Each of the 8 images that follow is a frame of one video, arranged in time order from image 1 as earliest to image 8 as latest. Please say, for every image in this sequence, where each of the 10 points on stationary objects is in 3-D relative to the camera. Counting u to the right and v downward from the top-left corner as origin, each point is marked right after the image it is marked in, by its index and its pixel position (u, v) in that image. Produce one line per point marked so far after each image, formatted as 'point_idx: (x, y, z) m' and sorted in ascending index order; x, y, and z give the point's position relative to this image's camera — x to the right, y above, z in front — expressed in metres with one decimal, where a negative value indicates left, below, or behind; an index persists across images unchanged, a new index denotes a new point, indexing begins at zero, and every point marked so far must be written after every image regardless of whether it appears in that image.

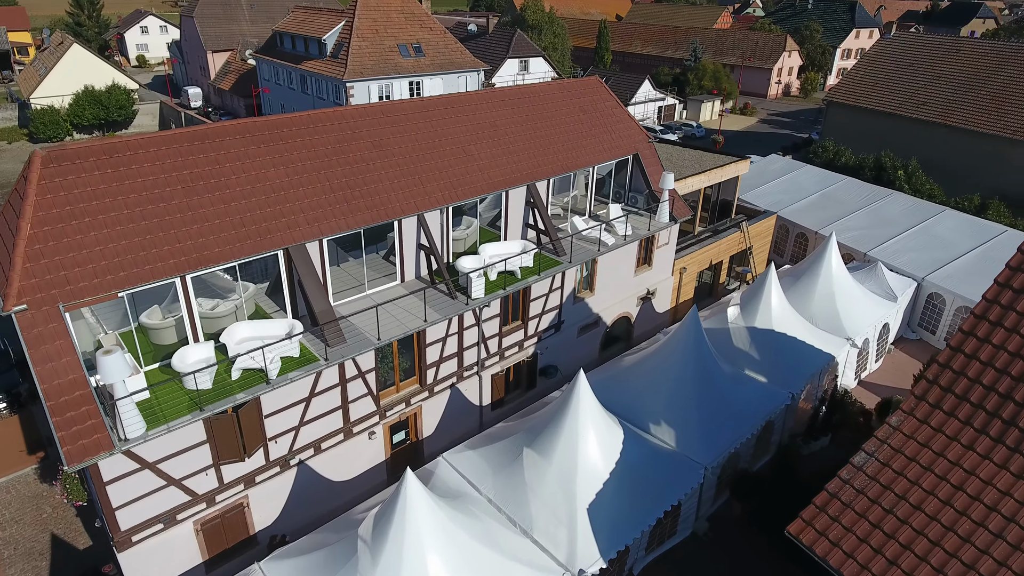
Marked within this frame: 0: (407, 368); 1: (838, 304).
0: (-2.2, -1.6, +13.3) m
1: (+9.2, -0.4, +18.3) m
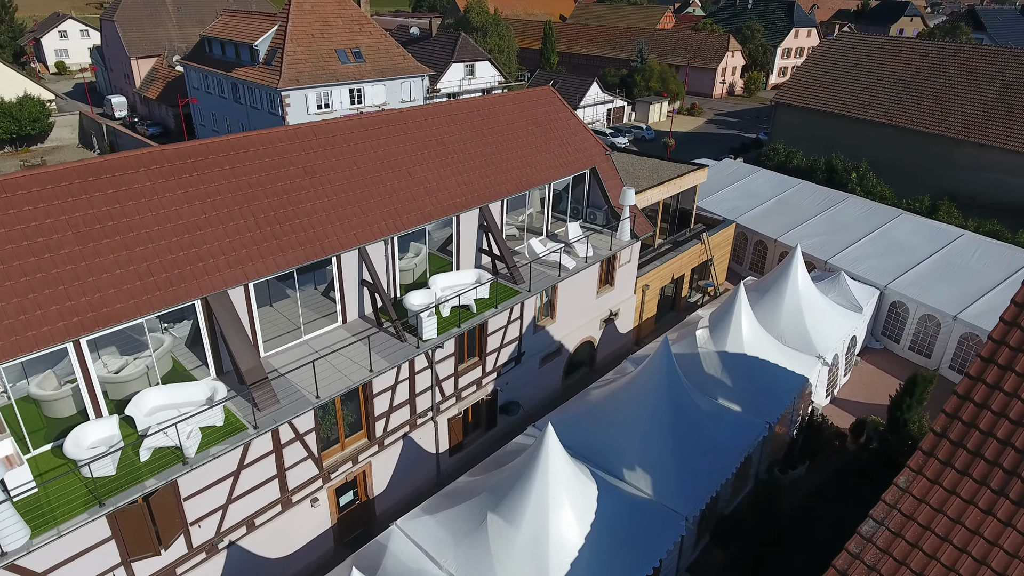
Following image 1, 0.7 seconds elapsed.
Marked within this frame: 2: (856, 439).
0: (-2.9, -2.5, +11.9) m
1: (+8.0, -0.9, +17.6) m
2: (+8.7, -3.9, +16.4) m
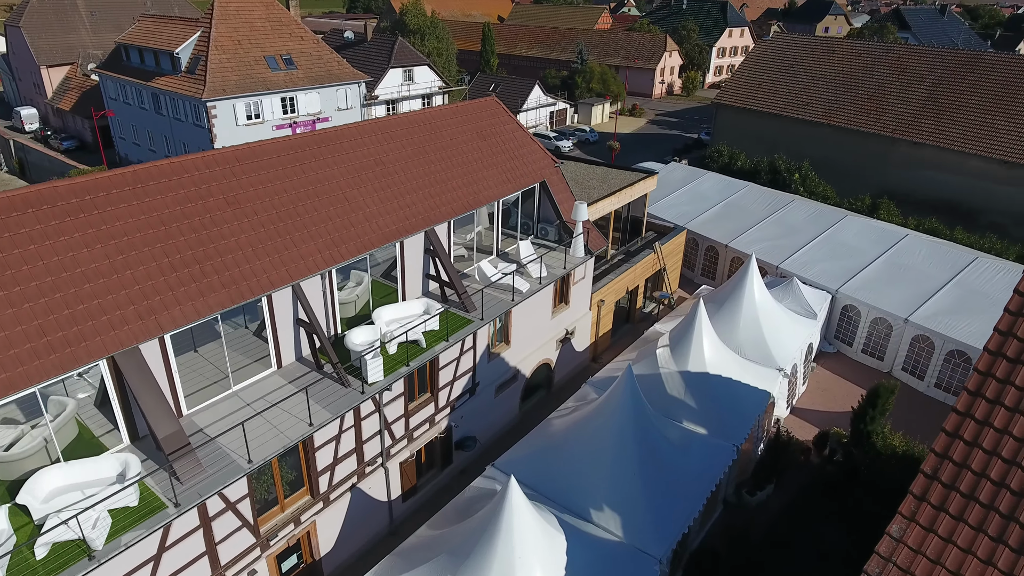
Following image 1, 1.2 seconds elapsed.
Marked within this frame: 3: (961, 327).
0: (-3.6, -3.2, +10.7) m
1: (+6.8, -1.1, +17.3) m
2: (+7.7, -4.1, +16.1) m
3: (+12.6, -1.1, +18.2) m
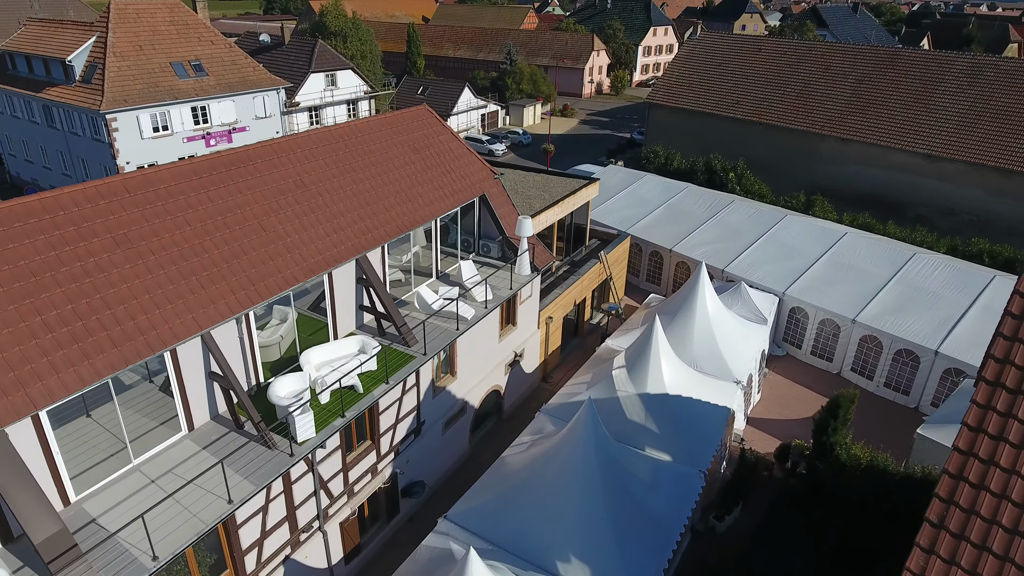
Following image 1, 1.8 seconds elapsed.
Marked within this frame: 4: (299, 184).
0: (-4.2, -3.9, +9.1) m
1: (+5.3, -1.4, +16.7) m
2: (+6.5, -4.3, +15.6) m
3: (+11.1, -1.1, +18.2) m
4: (-4.0, +2.0, +12.1) m
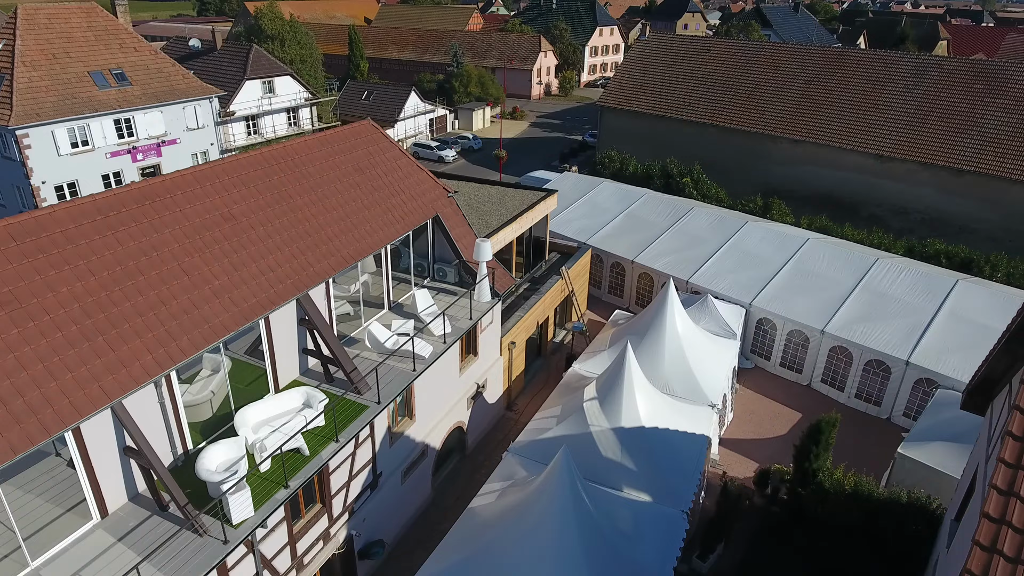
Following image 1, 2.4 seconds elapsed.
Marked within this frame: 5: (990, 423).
0: (-4.5, -4.7, +7.7) m
1: (+4.4, -1.8, +15.9) m
2: (+5.8, -4.7, +15.0) m
3: (+10.0, -1.3, +17.8) m
4: (-4.7, +1.2, +10.7) m
5: (+8.0, -2.2, +10.7) m
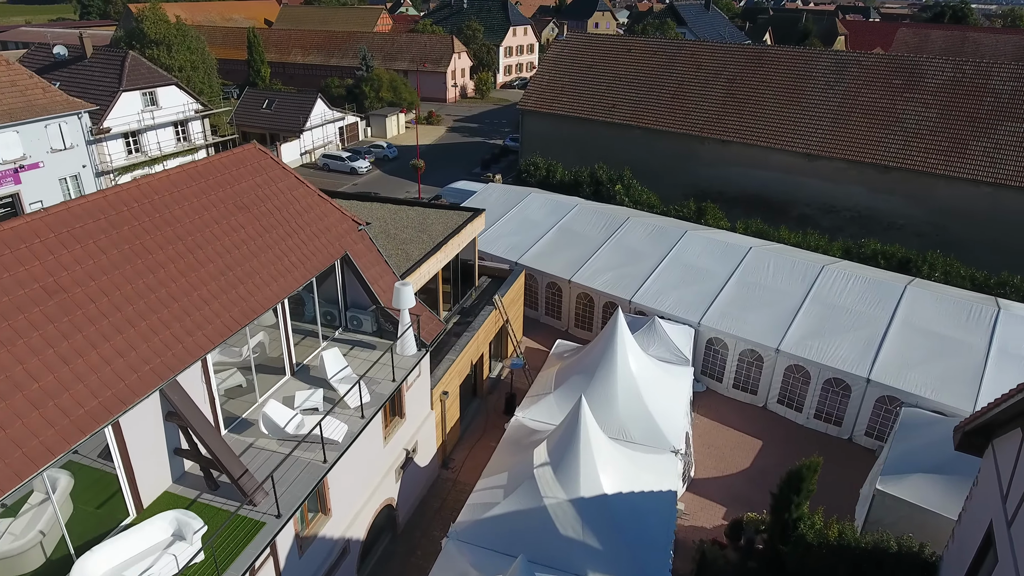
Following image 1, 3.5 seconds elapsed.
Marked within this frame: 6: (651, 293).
0: (-4.8, -5.8, +5.0) m
1: (+3.0, -2.5, +14.2) m
2: (+4.6, -5.3, +13.4) m
3: (+8.3, -1.6, +16.7) m
4: (-5.6, 0.0, +7.9) m
5: (+7.1, -2.7, +9.5) m
6: (+4.2, -0.2, +19.4) m
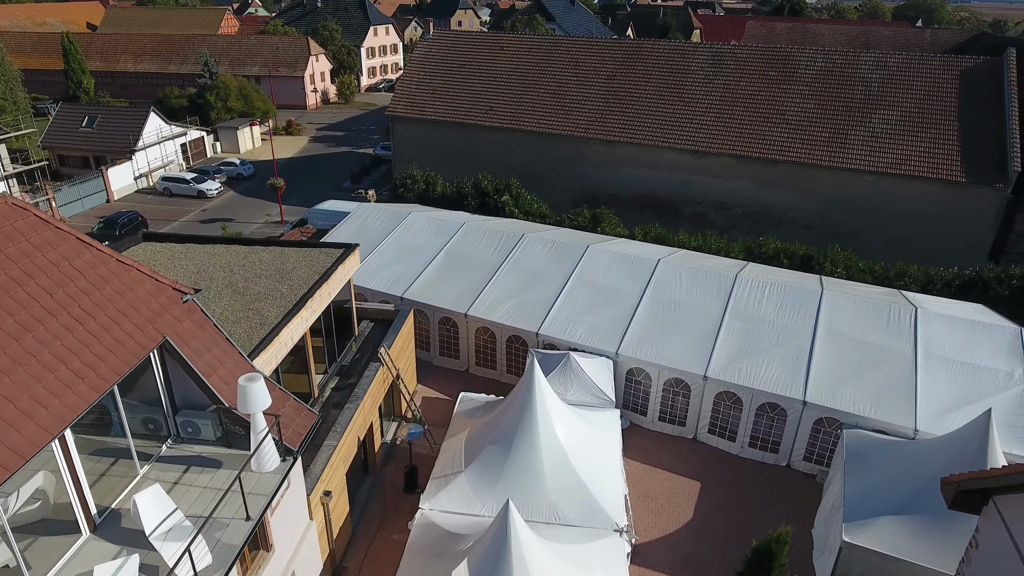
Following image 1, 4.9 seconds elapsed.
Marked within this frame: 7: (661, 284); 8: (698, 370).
0: (-4.4, -7.2, +1.4) m
1: (+1.2, -3.3, +11.8) m
2: (+3.2, -5.9, +11.3) m
3: (+5.9, -2.0, +15.2) m
4: (-6.3, -1.6, +4.1) m
5: (+6.1, -3.1, +7.9) m
6: (+1.3, -0.9, +17.1) m
7: (+4.1, +0.1, +18.1) m
8: (+4.4, -1.9, +15.4) m
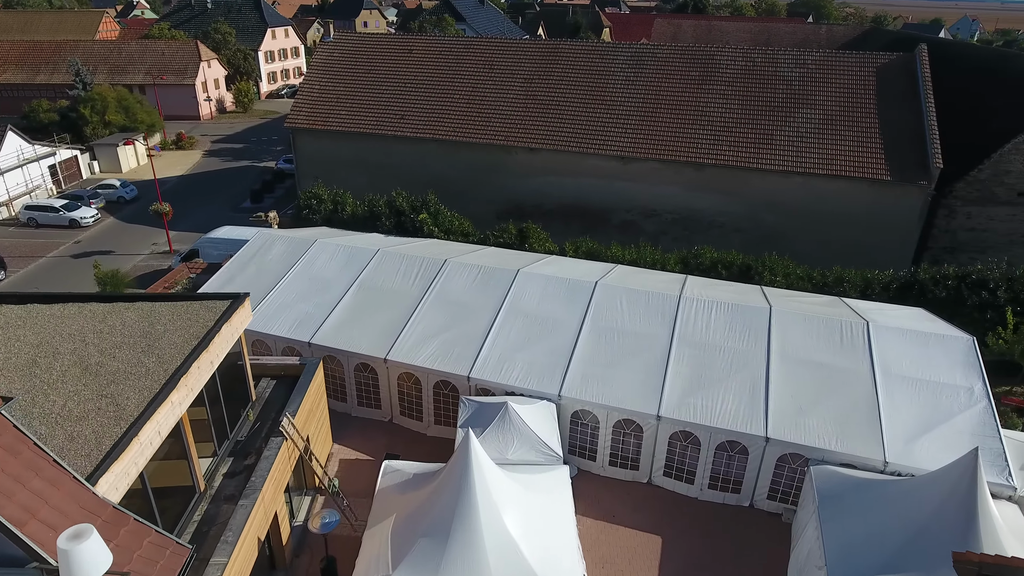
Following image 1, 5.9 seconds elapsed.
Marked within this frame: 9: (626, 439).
0: (-3.9, -8.4, -1.0) m
1: (+0.3, -4.1, +9.9) m
2: (+2.4, -6.6, +9.7) m
3: (+4.5, -2.6, +13.8) m
4: (-6.4, -2.8, +1.4) m
5: (+5.6, -3.6, +6.6) m
6: (-0.4, -1.7, +15.2) m
7: (+2.2, -0.6, +16.4) m
8: (+3.0, -2.6, +13.9) m
9: (+2.6, -3.4, +14.5) m
